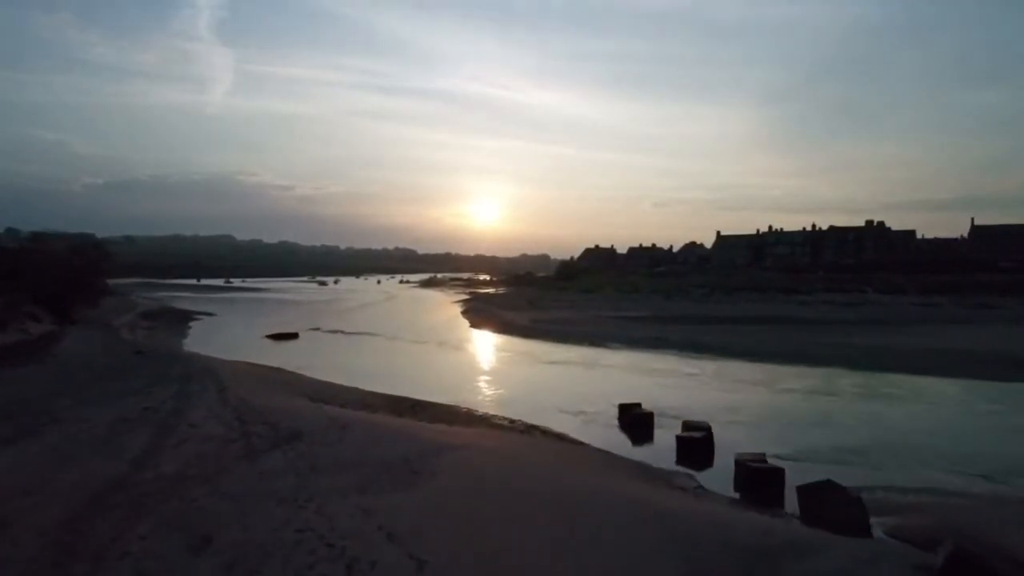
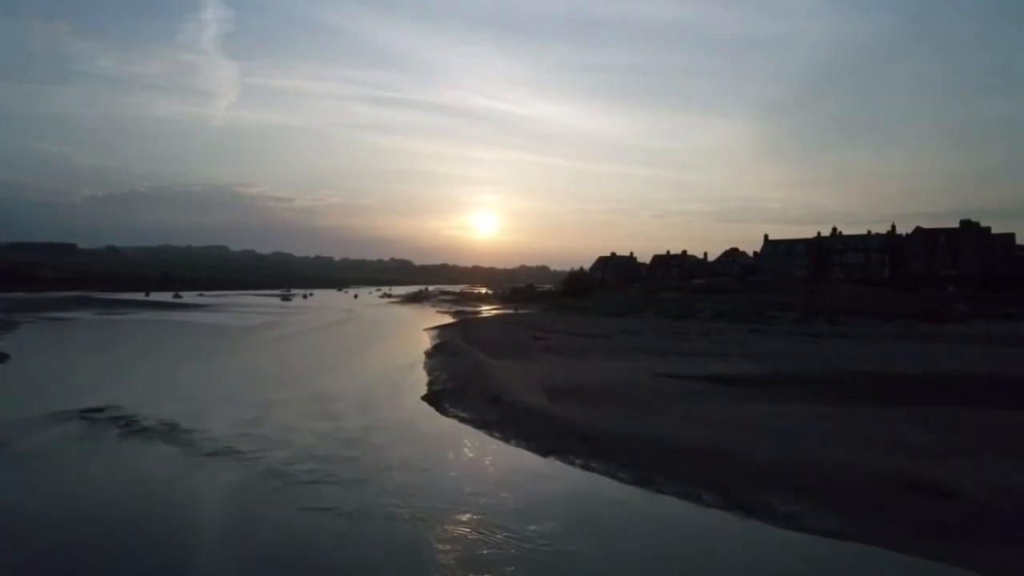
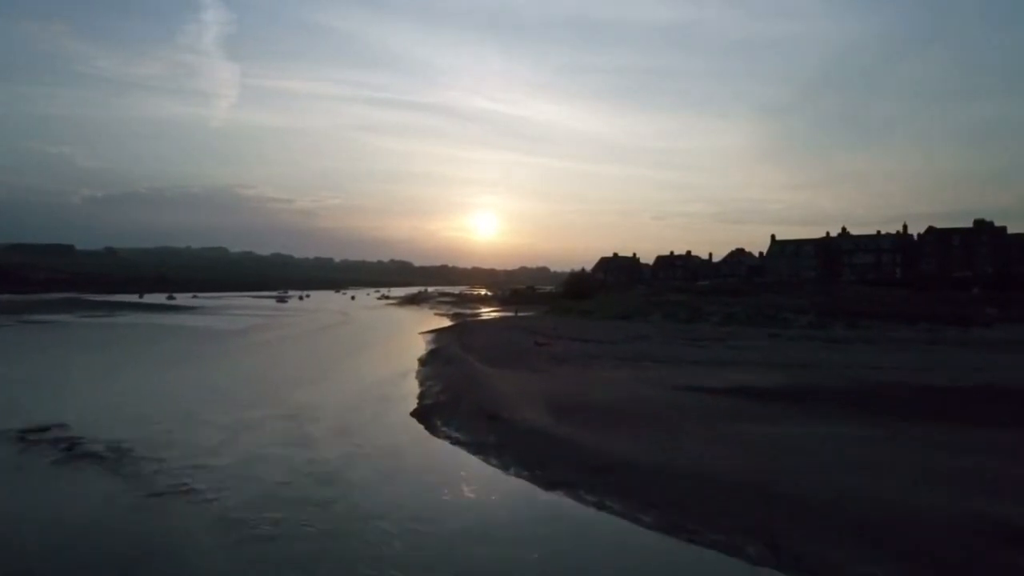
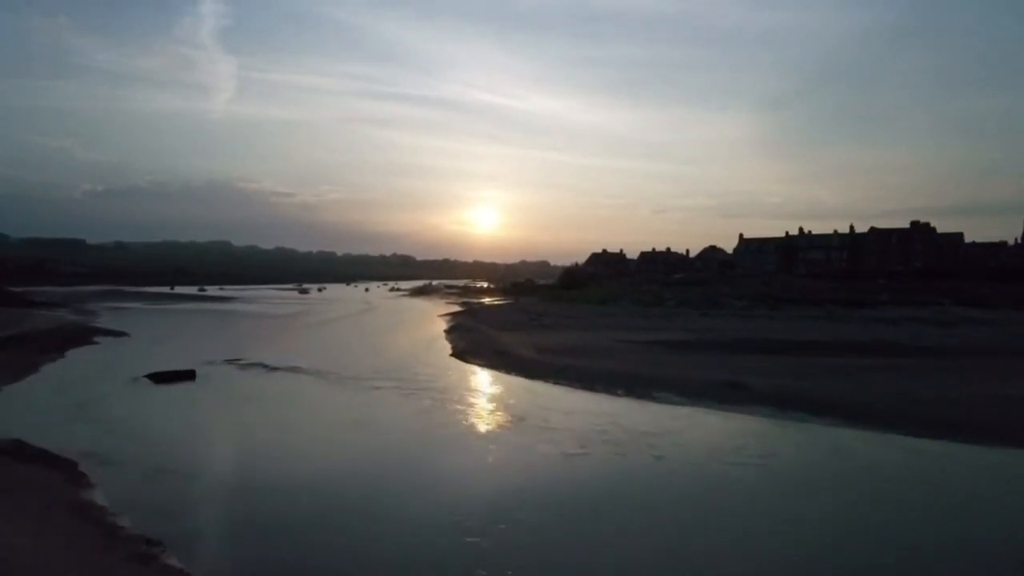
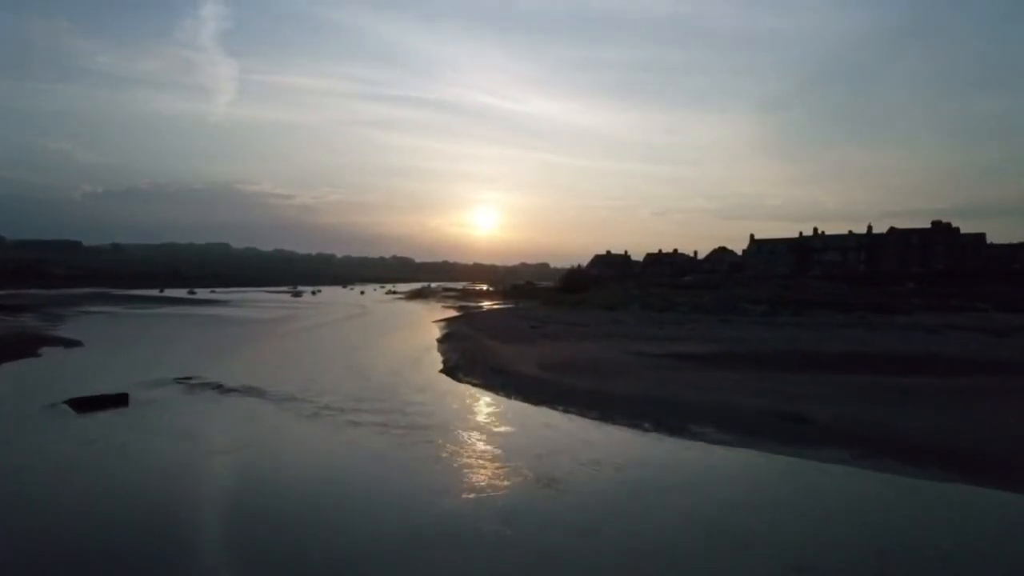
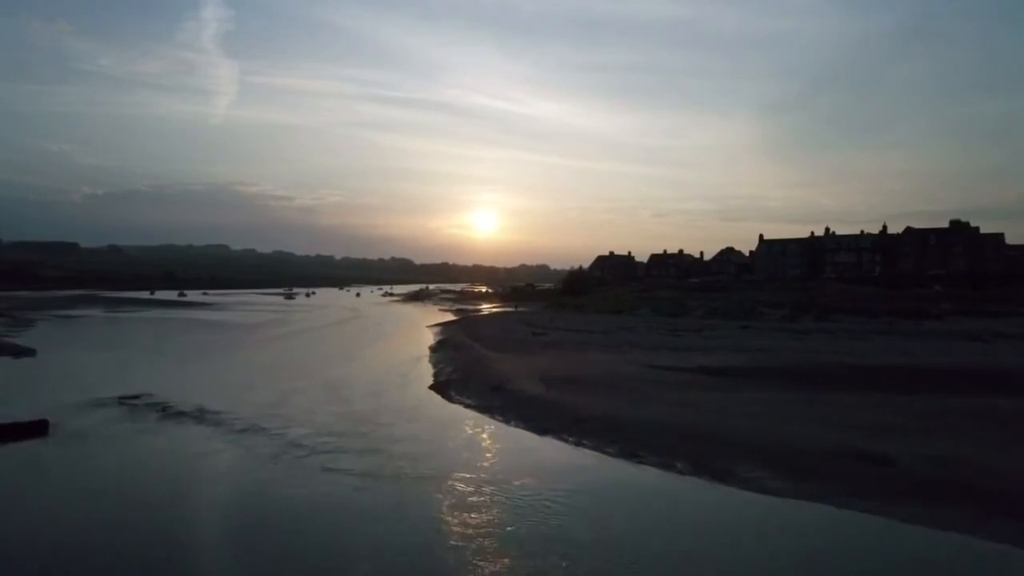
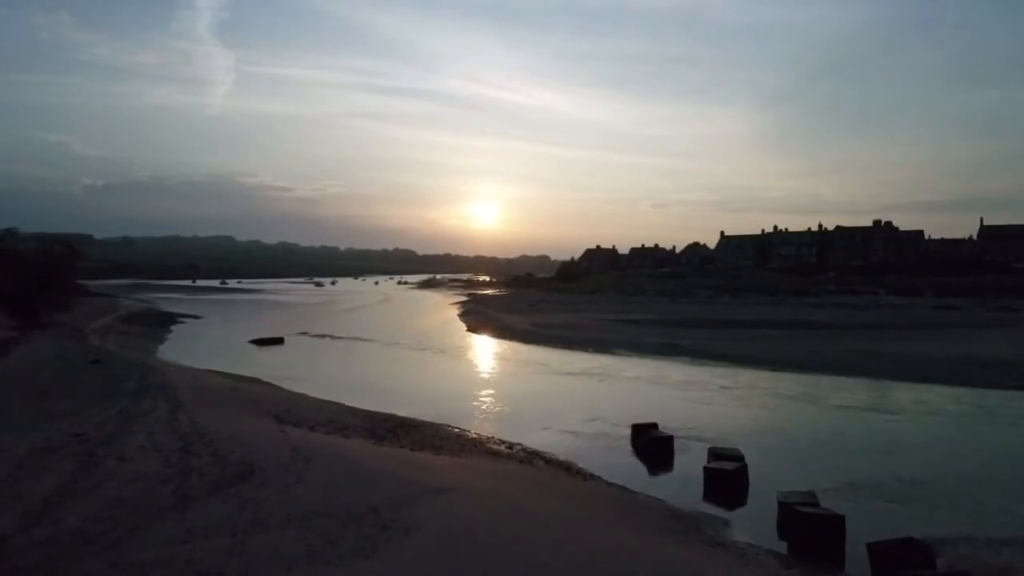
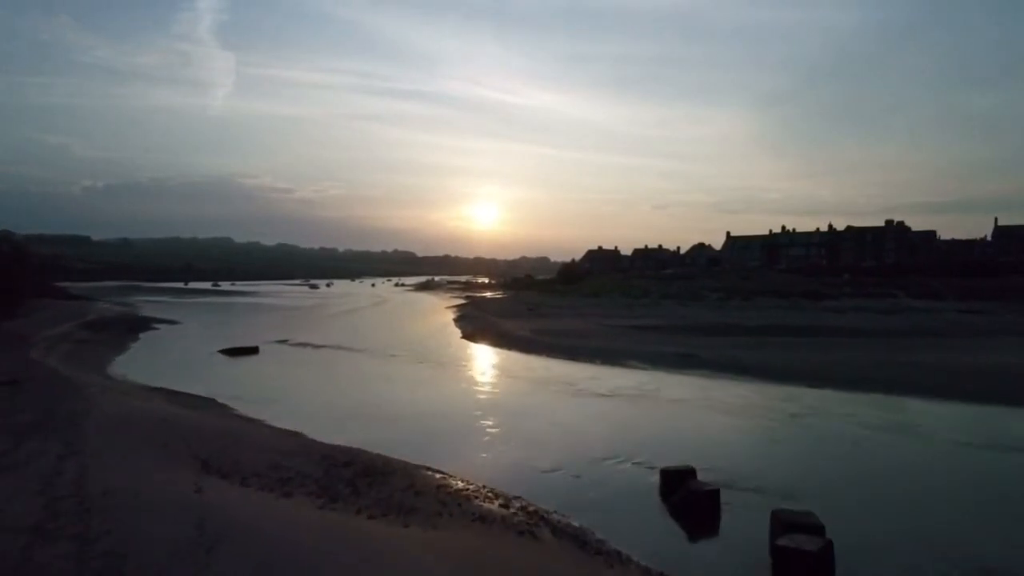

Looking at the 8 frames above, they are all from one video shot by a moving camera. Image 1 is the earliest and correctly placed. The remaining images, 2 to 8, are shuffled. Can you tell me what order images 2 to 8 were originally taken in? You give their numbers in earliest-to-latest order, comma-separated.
7, 8, 4, 5, 6, 2, 3
